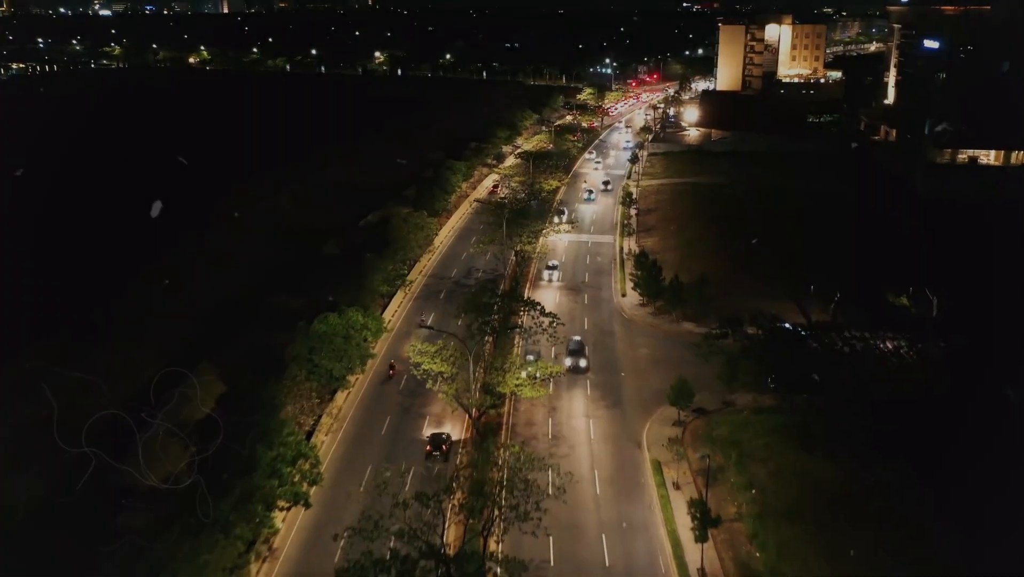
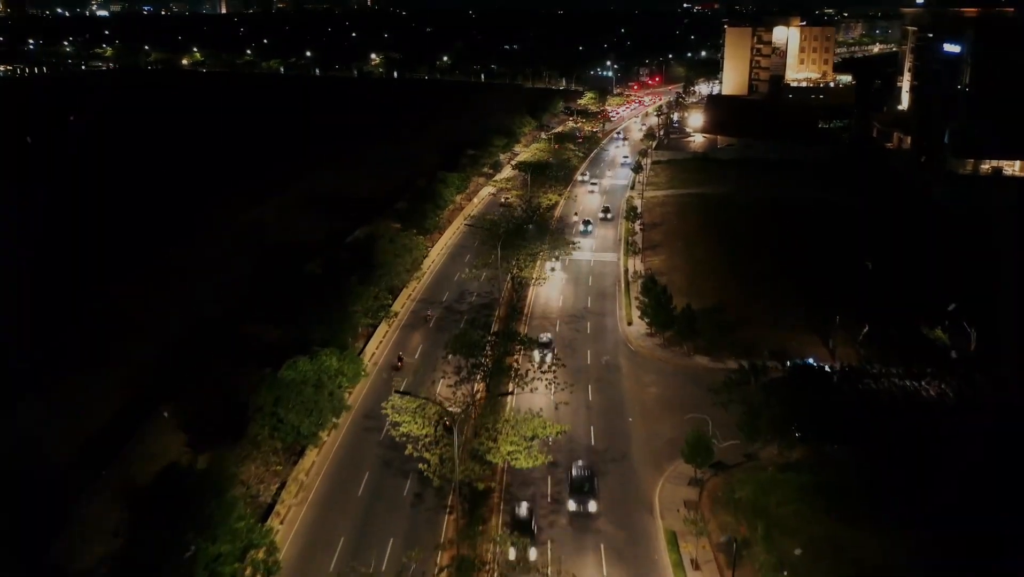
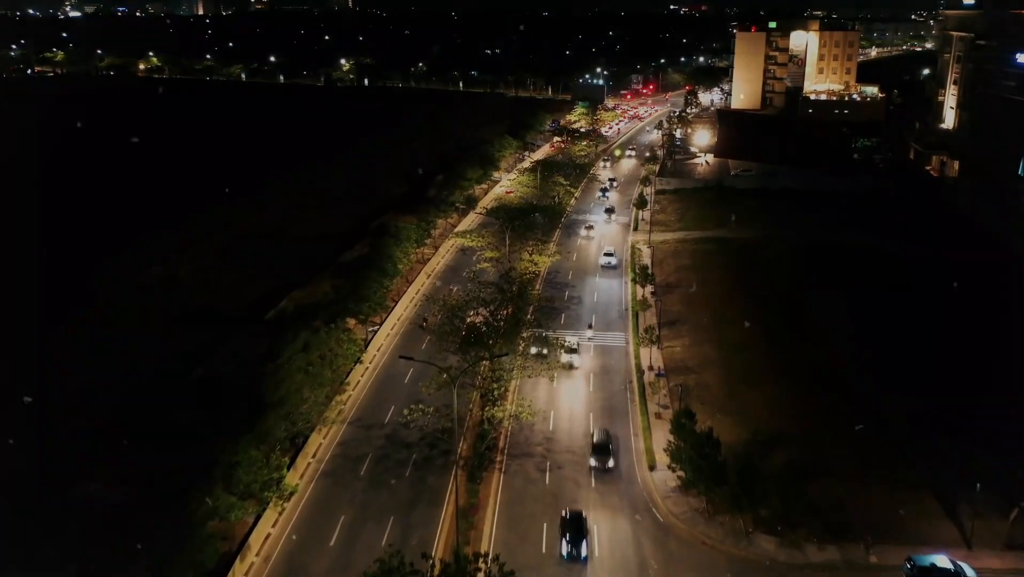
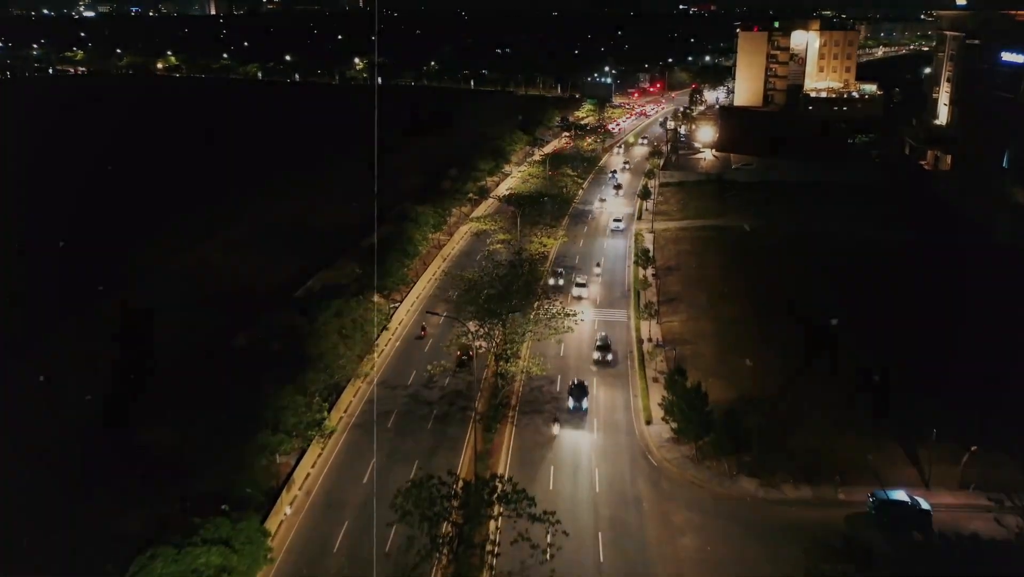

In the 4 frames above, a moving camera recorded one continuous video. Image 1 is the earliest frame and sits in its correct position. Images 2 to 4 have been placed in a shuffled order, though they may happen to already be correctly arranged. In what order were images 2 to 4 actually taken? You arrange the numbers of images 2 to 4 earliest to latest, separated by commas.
2, 4, 3
